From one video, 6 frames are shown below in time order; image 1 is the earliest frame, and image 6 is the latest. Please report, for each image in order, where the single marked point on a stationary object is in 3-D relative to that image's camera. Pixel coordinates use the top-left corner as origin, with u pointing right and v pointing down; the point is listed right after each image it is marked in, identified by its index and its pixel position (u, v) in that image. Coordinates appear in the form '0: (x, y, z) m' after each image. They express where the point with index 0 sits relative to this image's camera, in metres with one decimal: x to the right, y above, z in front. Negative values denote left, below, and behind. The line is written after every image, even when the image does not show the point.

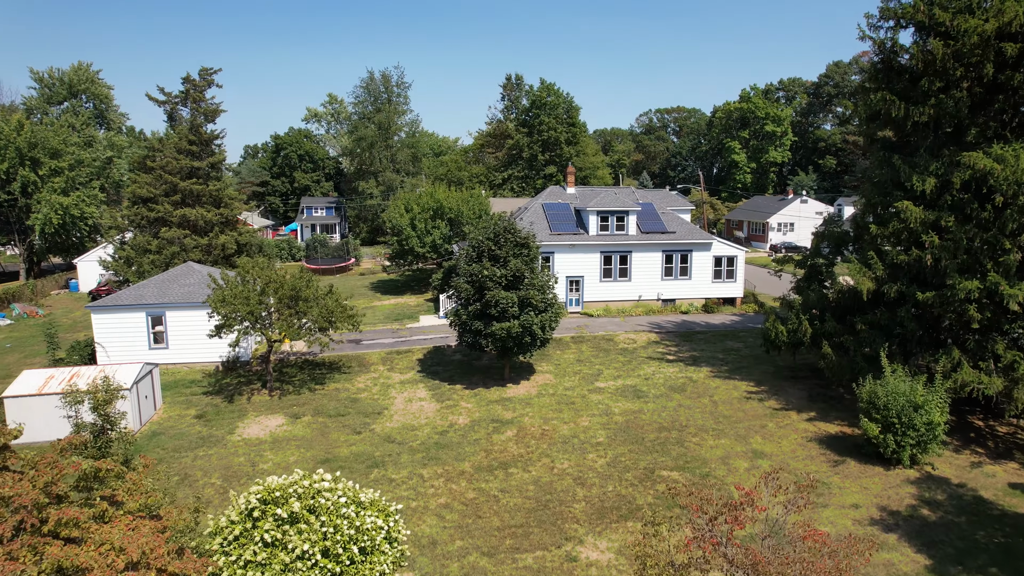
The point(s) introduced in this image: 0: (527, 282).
0: (+0.7, +0.3, +19.1) m
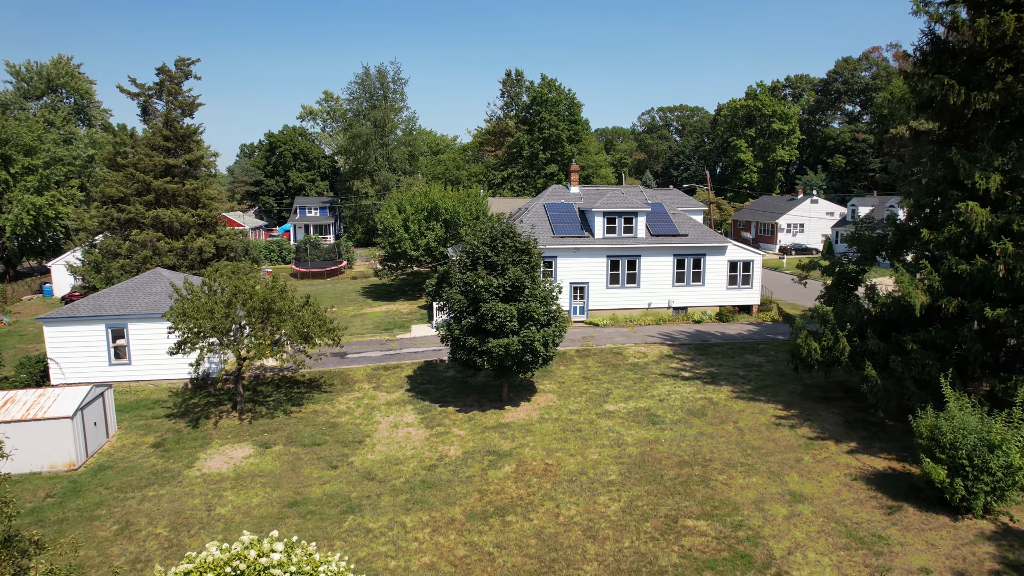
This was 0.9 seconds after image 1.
0: (+0.7, -0.2, +16.9) m
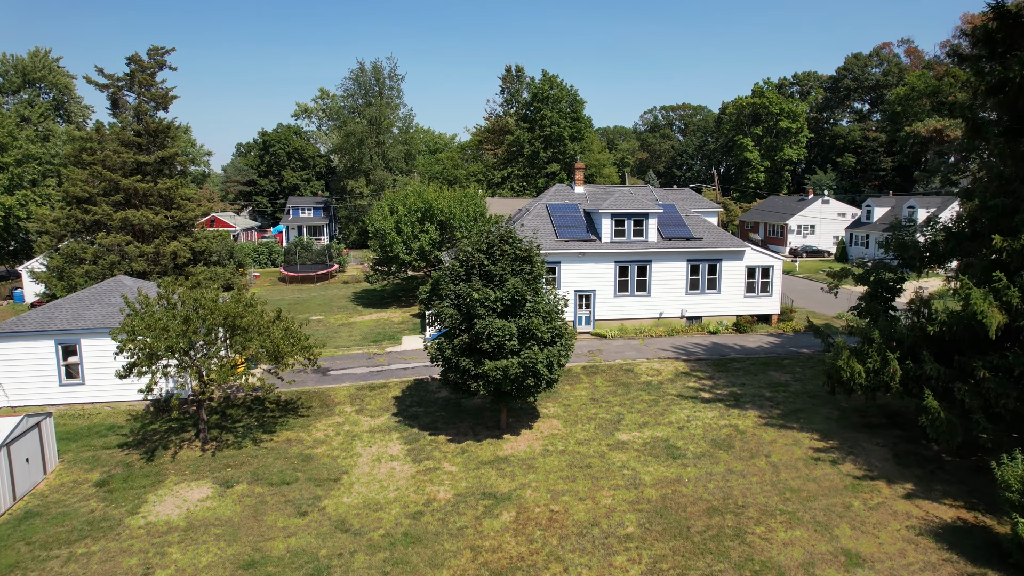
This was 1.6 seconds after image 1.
0: (+0.7, -0.7, +14.8) m
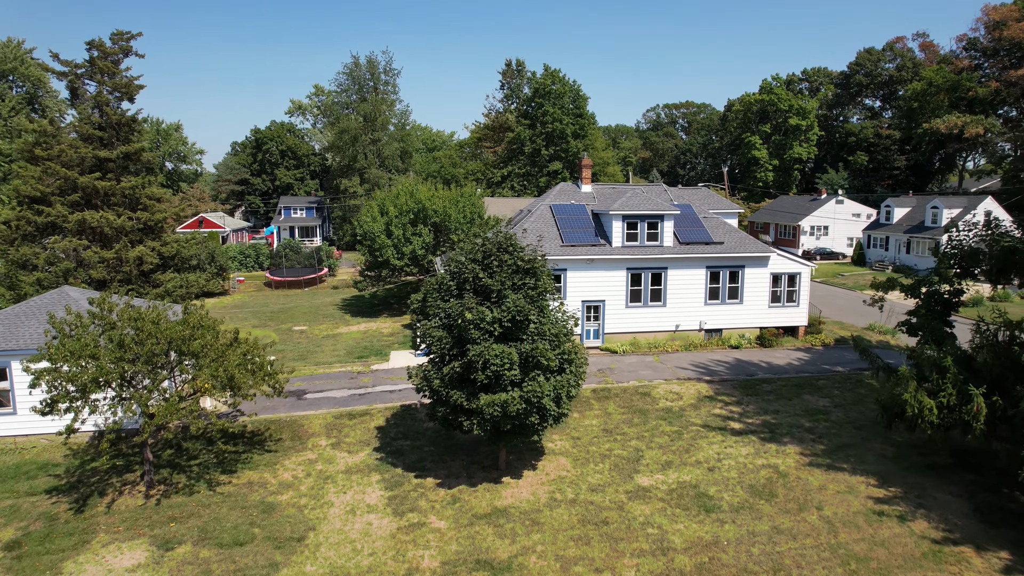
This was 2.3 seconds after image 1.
0: (+0.7, -1.3, +12.4) m
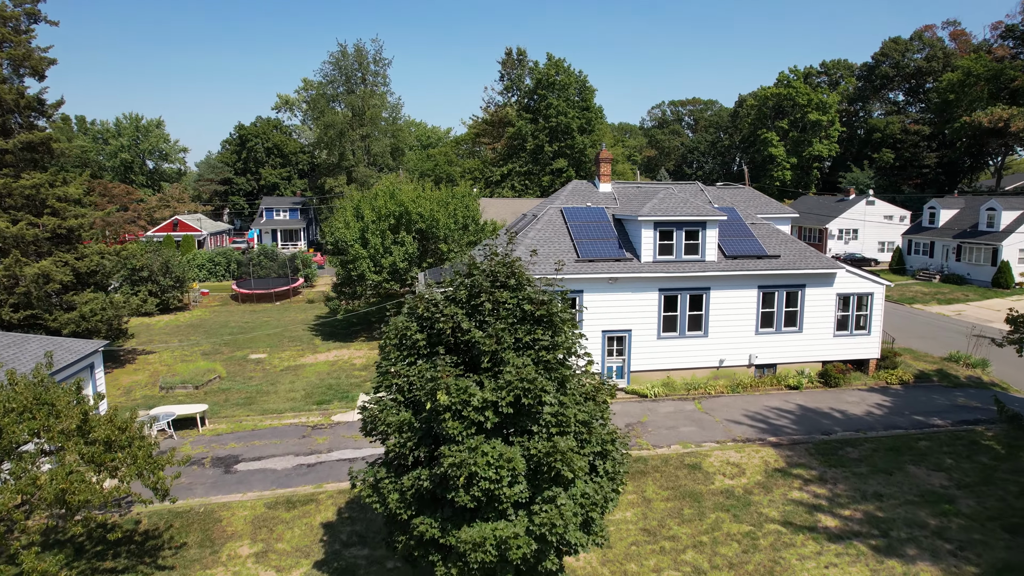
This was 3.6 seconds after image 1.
0: (+0.7, -2.5, +7.6) m
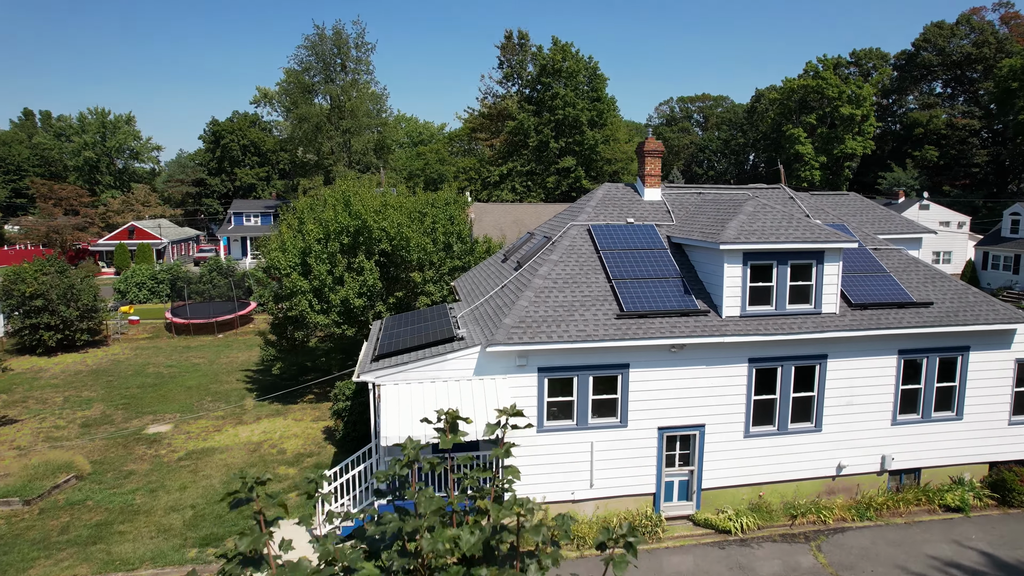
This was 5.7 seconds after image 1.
0: (+0.7, -4.5, +1.0) m
